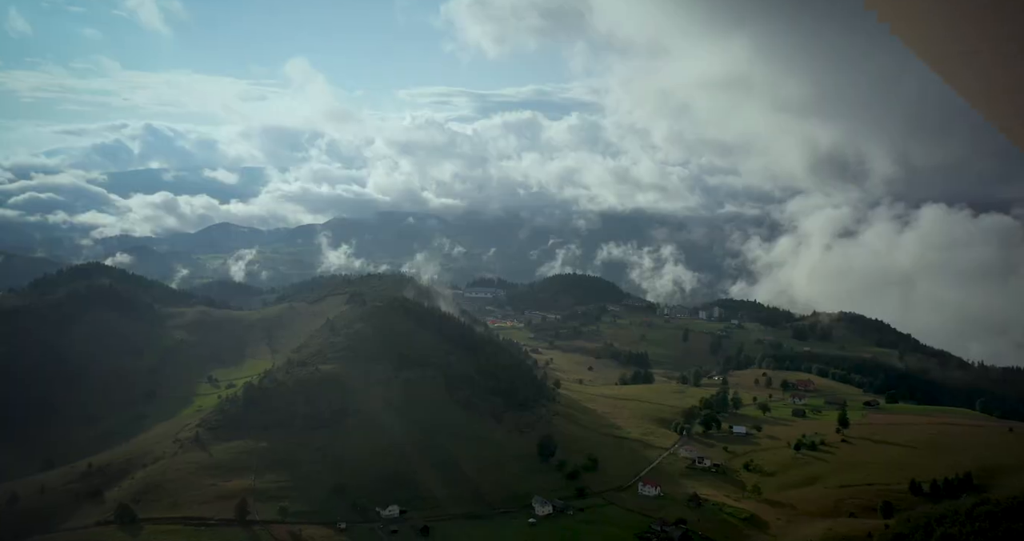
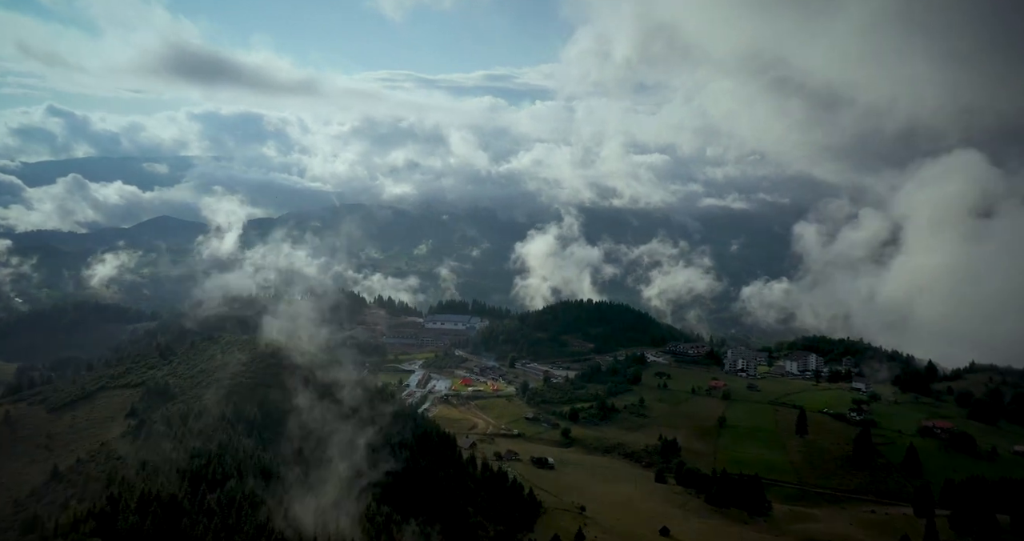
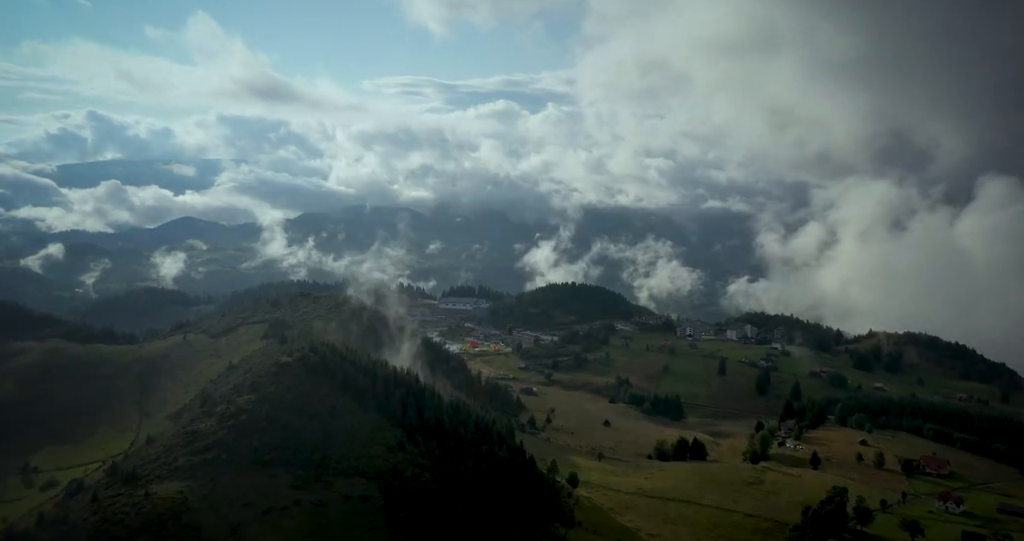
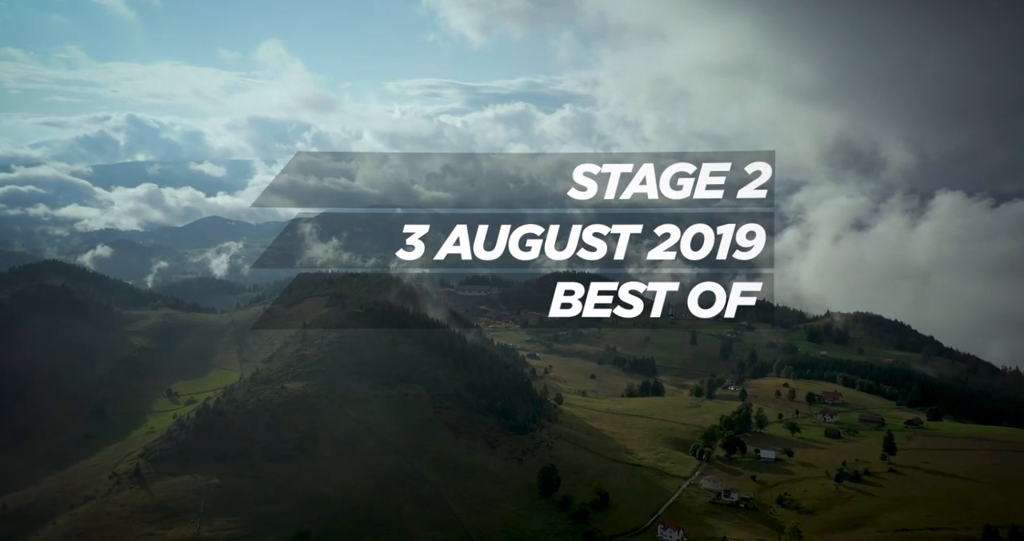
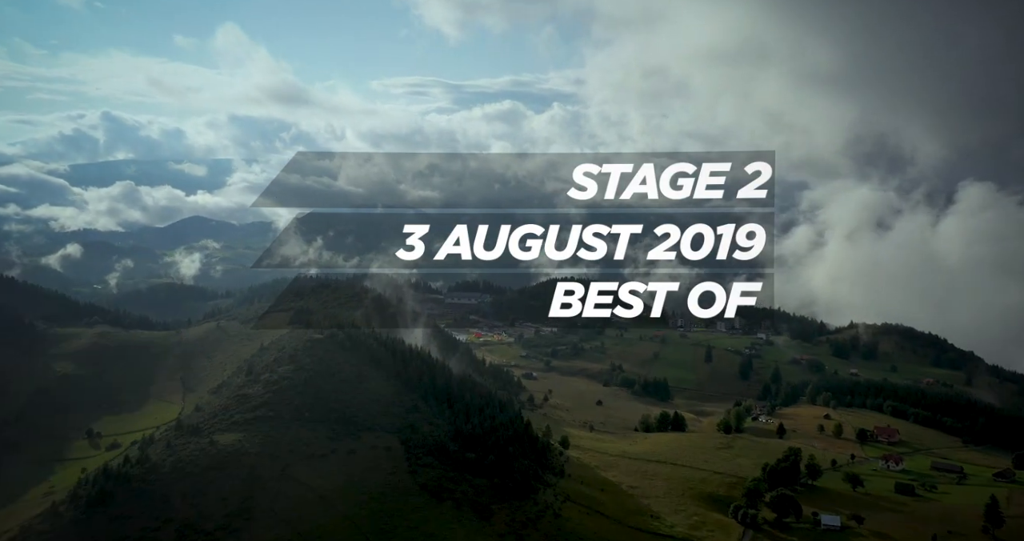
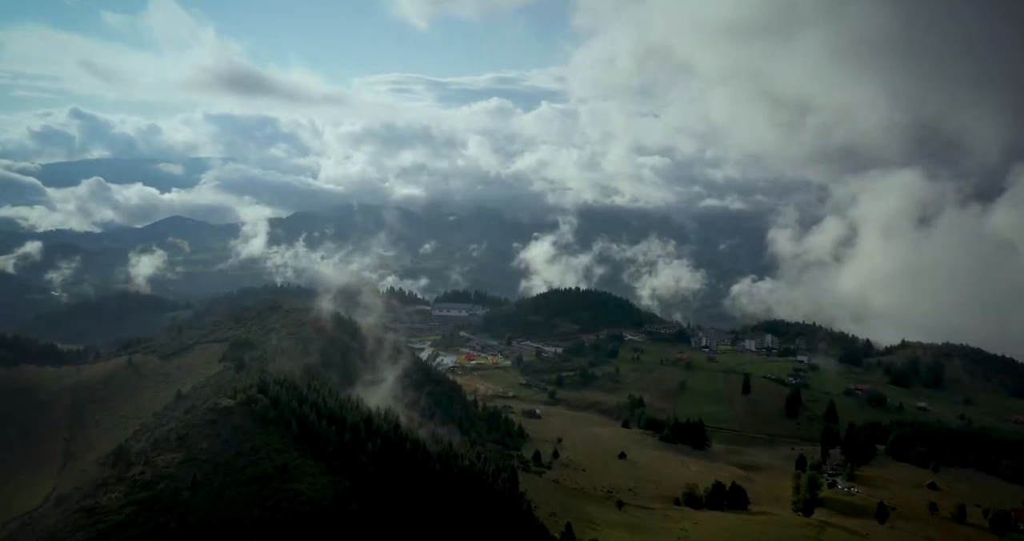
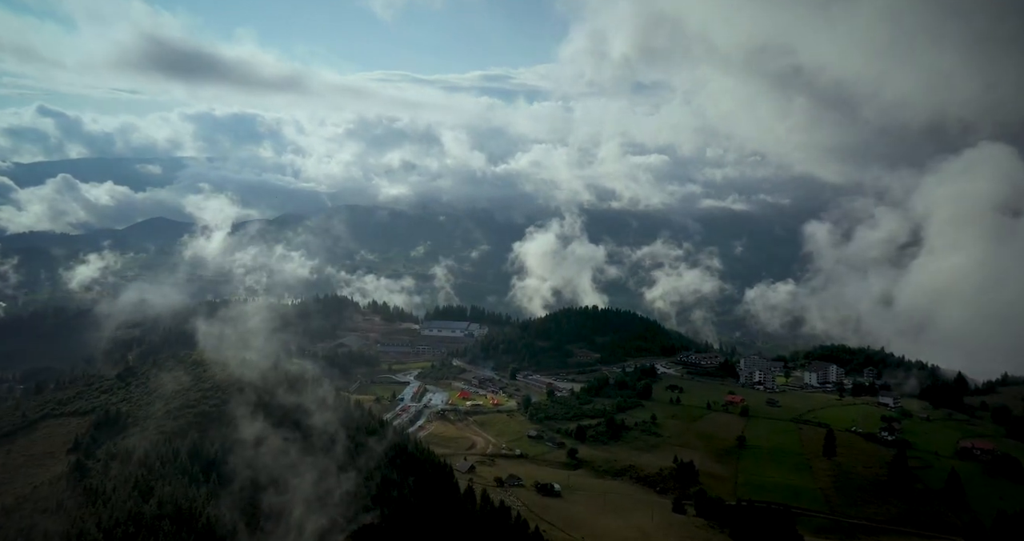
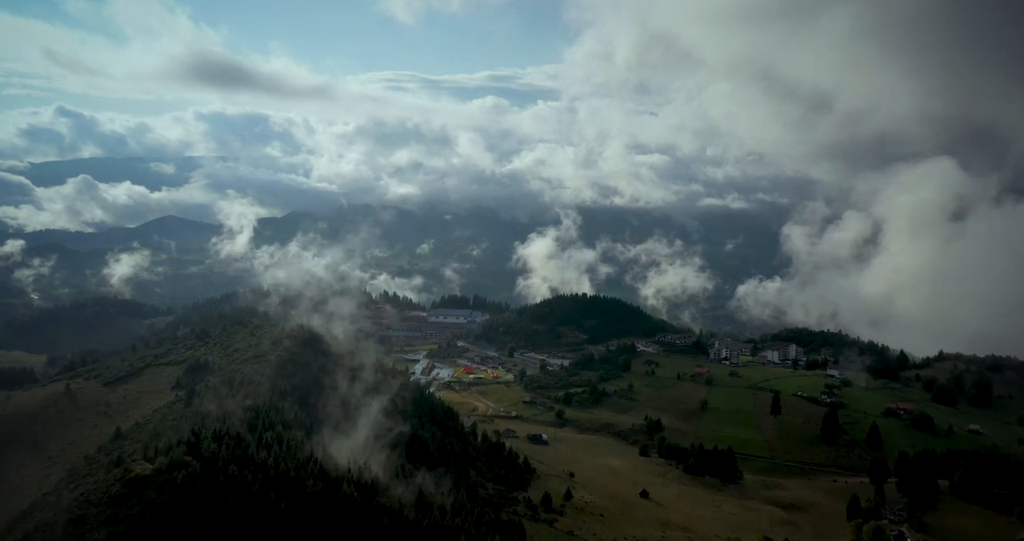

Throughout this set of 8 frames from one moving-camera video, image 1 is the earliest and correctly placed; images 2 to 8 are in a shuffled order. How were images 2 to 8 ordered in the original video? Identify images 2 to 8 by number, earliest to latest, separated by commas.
4, 5, 3, 6, 8, 2, 7
